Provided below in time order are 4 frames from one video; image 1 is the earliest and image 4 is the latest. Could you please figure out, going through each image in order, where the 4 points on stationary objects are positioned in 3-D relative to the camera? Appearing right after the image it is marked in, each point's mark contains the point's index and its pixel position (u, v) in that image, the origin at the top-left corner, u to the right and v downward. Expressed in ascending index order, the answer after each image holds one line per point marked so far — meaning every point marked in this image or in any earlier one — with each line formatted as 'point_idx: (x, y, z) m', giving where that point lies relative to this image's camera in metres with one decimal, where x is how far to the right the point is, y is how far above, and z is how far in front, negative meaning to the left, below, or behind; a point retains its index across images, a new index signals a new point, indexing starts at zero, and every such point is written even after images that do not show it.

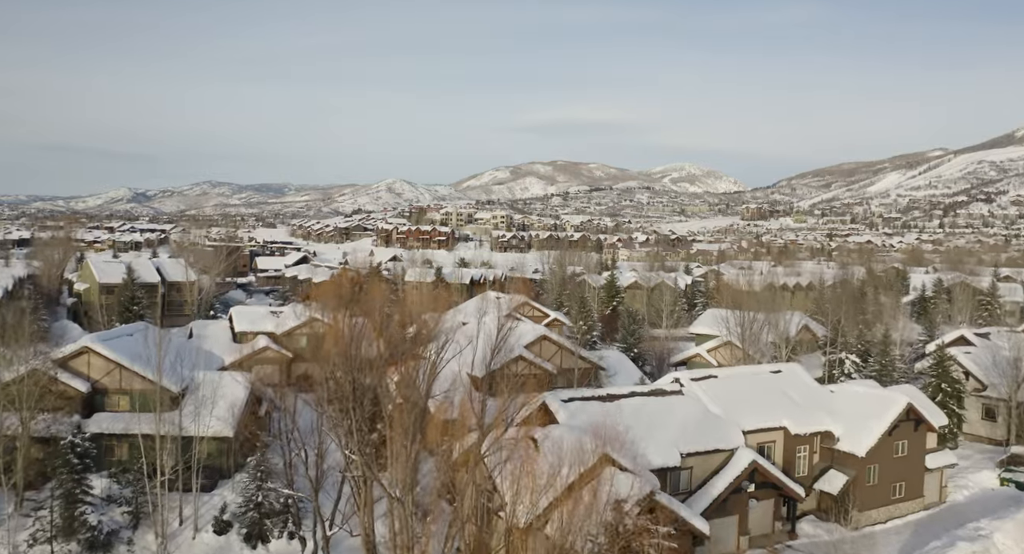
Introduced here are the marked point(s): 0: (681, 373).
0: (+4.0, -2.3, +18.2) m
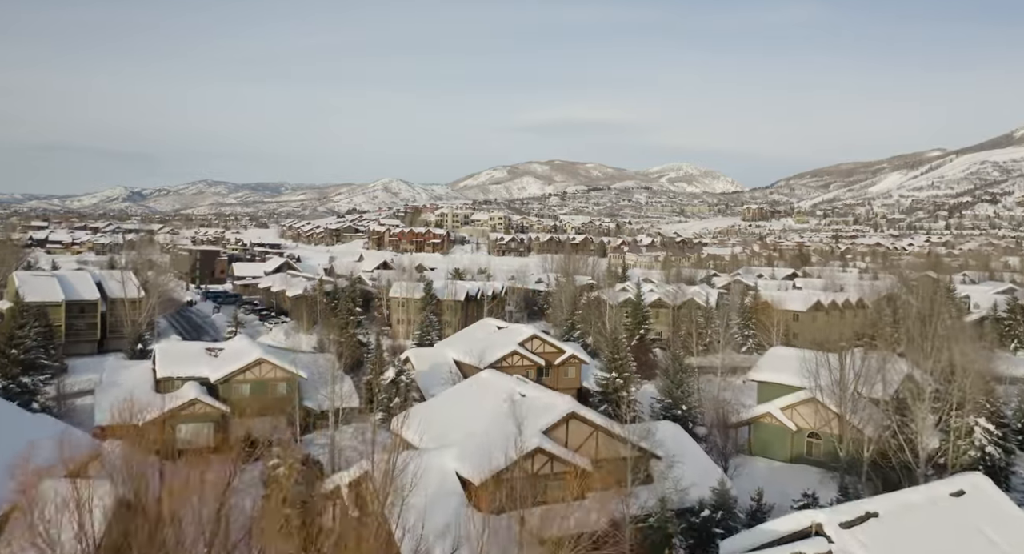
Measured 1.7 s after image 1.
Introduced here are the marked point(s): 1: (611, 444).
0: (+4.2, -3.2, +10.9) m
1: (+1.9, -3.2, +15.4) m
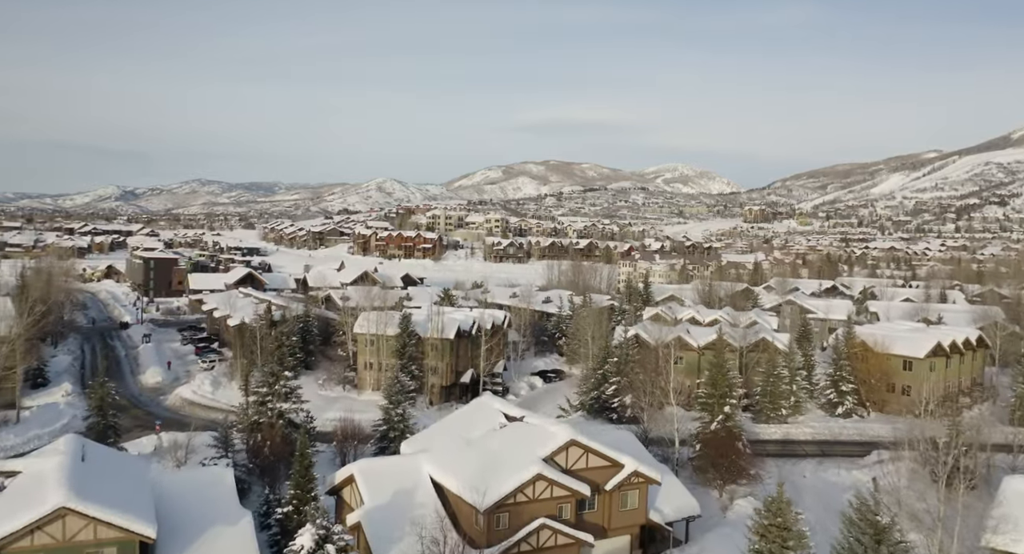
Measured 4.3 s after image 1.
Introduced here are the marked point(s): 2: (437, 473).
0: (+4.7, -4.4, -0.4) m
1: (+2.4, -4.5, +4.1) m
2: (-1.5, -3.9, +15.7) m
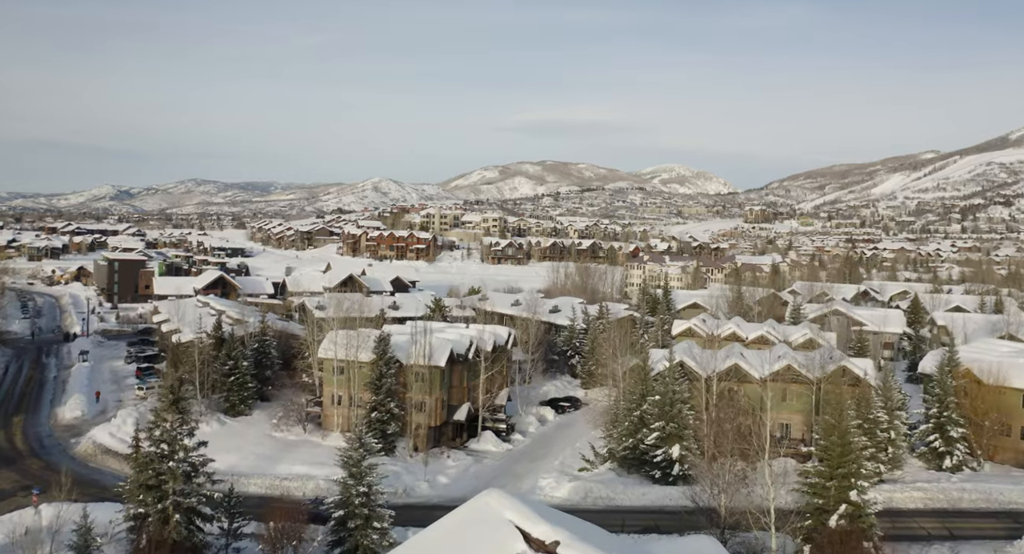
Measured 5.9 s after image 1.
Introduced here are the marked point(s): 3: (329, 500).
0: (+5.1, -4.8, -7.3) m
1: (+2.8, -4.8, -2.9) m
2: (-1.1, -4.2, +8.7) m
3: (-3.8, -4.7, +16.5) m
